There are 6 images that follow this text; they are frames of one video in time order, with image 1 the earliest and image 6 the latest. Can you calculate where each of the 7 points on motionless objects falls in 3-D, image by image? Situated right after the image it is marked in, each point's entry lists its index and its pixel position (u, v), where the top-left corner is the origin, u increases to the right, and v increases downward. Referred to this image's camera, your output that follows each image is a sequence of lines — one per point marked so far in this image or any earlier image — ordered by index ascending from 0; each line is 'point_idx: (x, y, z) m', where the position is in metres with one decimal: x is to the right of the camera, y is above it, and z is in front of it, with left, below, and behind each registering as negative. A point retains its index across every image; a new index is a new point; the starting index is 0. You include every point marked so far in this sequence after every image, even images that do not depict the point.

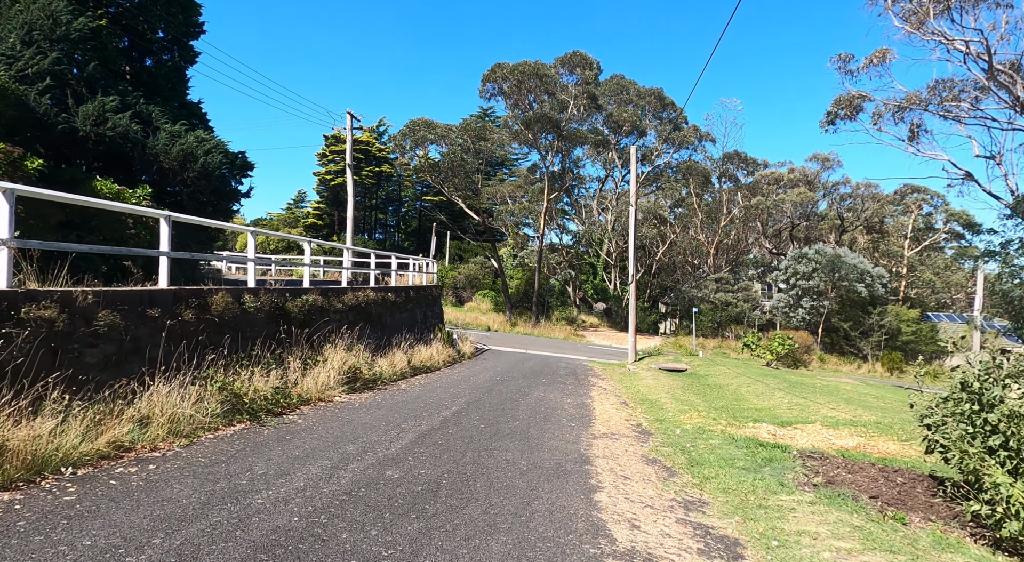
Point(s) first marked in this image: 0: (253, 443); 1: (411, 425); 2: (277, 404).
0: (-1.9, -1.2, +4.7) m
1: (-0.9, -1.3, +5.7) m
2: (-2.4, -1.3, +6.5) m
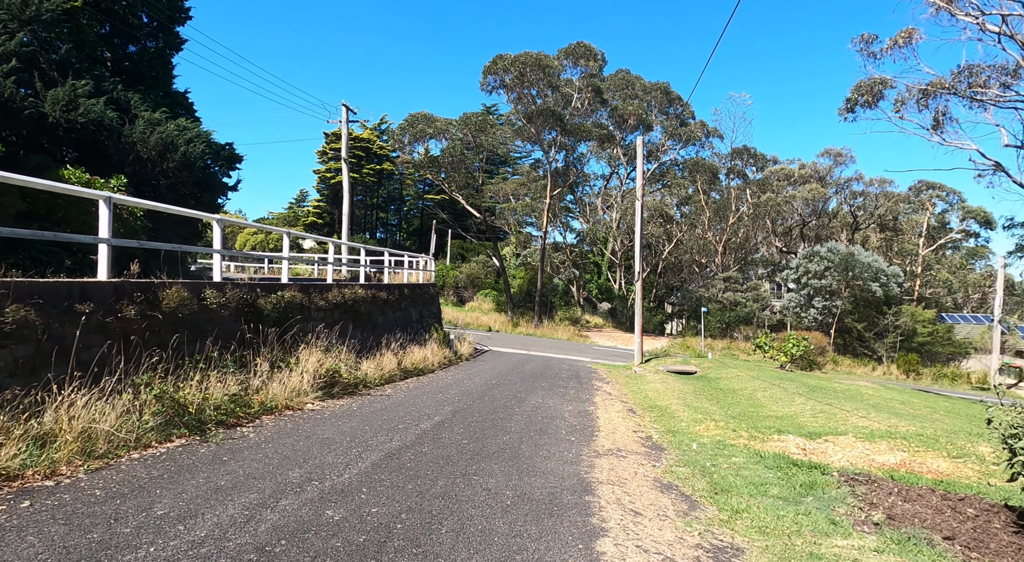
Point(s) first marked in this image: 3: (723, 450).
0: (-2.0, -1.1, +3.9) m
1: (-1.0, -1.2, +4.8) m
2: (-2.5, -1.2, +5.6) m
3: (+1.9, -1.5, +5.7) m
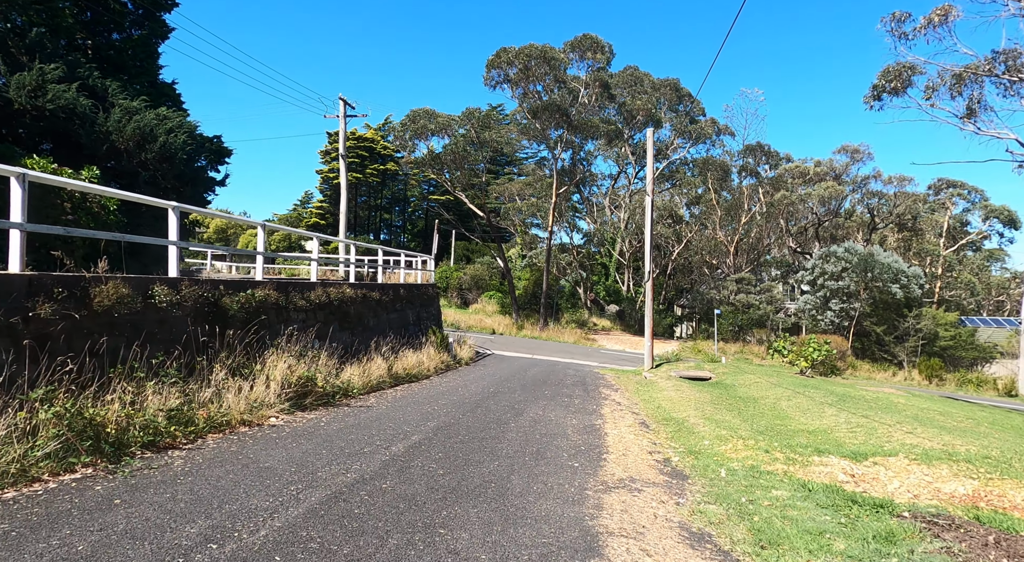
0: (-2.1, -1.1, +2.9) m
1: (-1.1, -1.2, +3.8) m
2: (-2.6, -1.1, +4.6) m
3: (+1.9, -1.5, +4.7) m
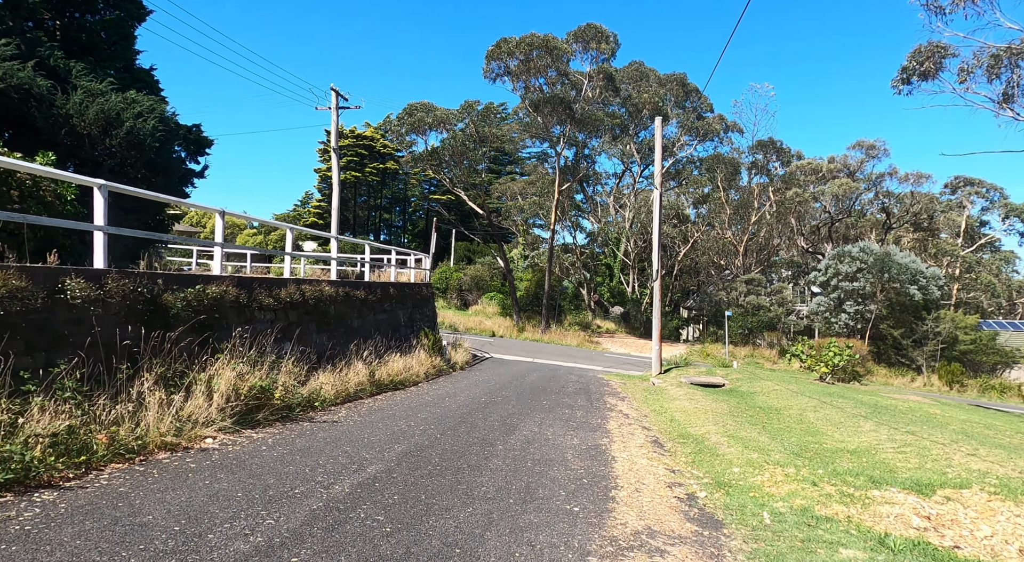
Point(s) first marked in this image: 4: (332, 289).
0: (-2.3, -1.0, +1.8) m
1: (-1.2, -1.1, +2.7) m
2: (-2.7, -1.1, +3.6) m
3: (+1.7, -1.4, +3.6) m
4: (-2.9, -0.1, +10.3) m
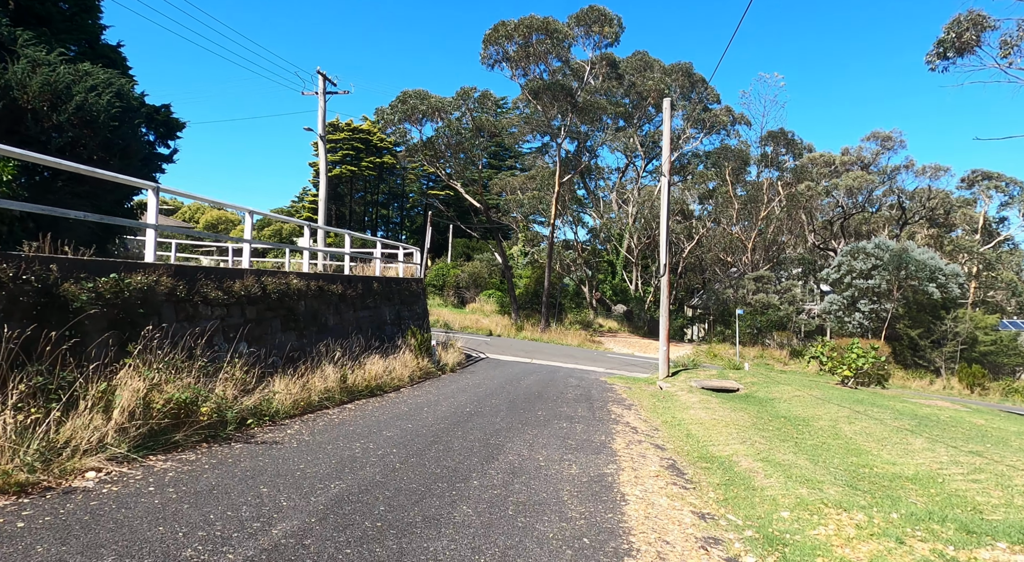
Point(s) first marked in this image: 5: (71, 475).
0: (-2.4, -0.9, +0.6) m
1: (-1.3, -1.0, +1.5) m
2: (-2.8, -0.9, +2.3) m
3: (+1.6, -1.3, +2.4) m
4: (-3.1, 0.0, +9.0) m
5: (-2.6, -1.1, +3.8) m
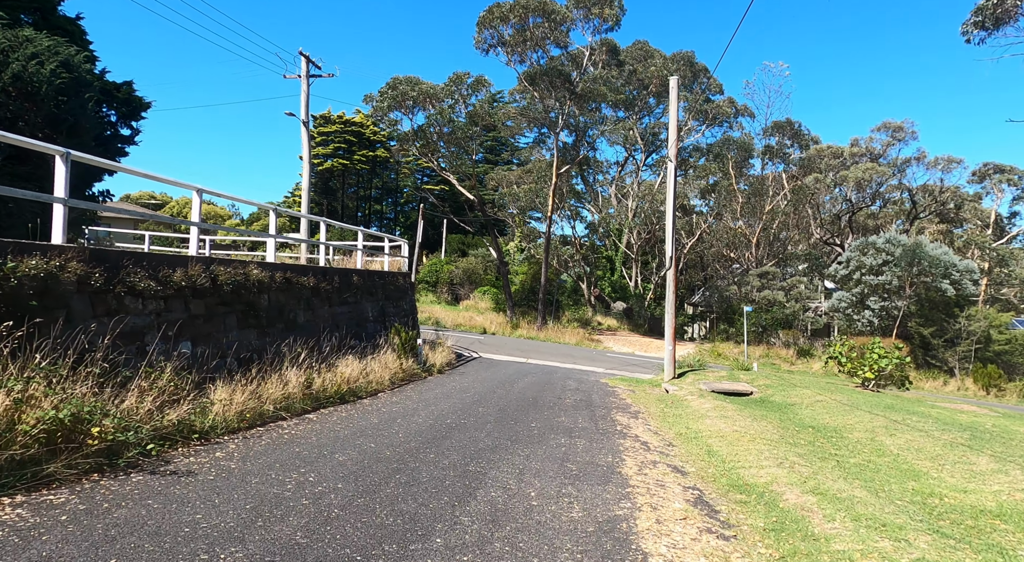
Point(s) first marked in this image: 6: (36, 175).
0: (-2.5, -0.8, -0.6) m
1: (-1.4, -0.9, +0.3) m
2: (-2.9, -0.8, +1.2) m
3: (+1.5, -1.2, +1.2) m
4: (-3.2, +0.1, +7.9) m
5: (-2.7, -1.0, +2.6) m
6: (-7.9, +1.7, +10.5) m
